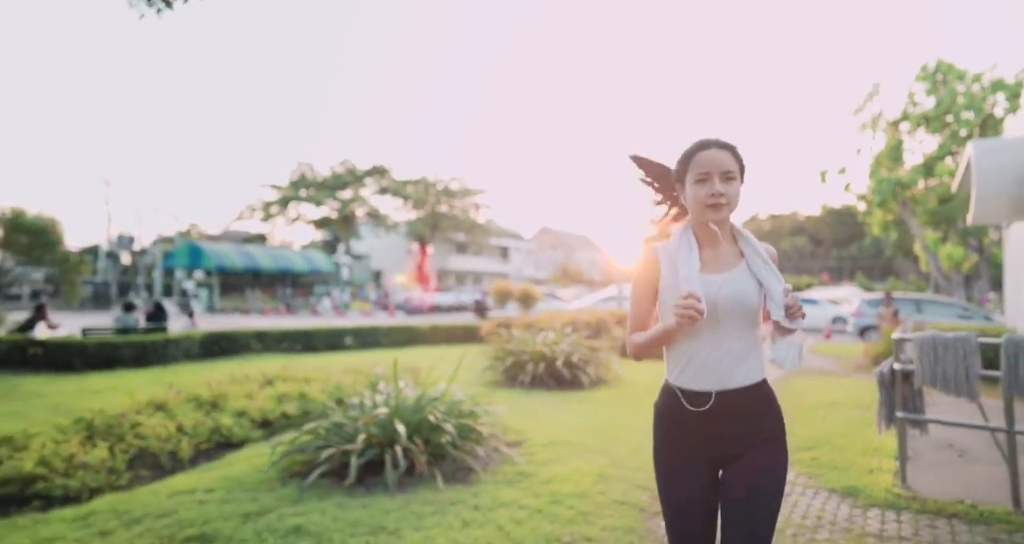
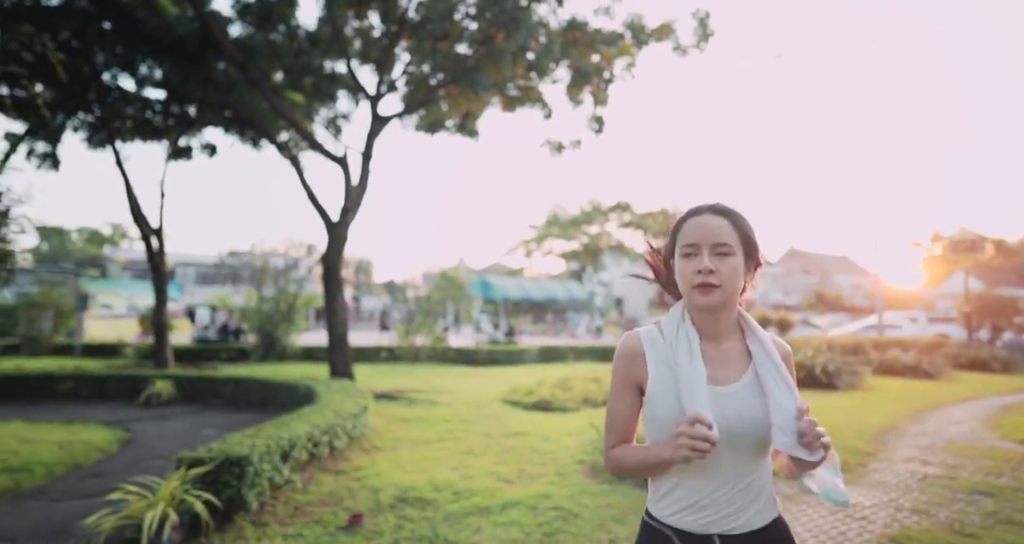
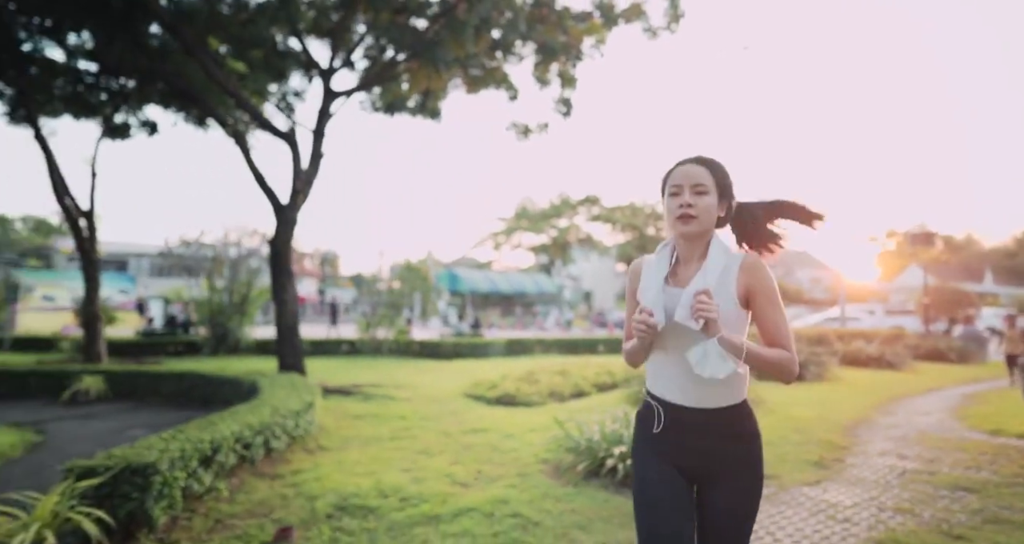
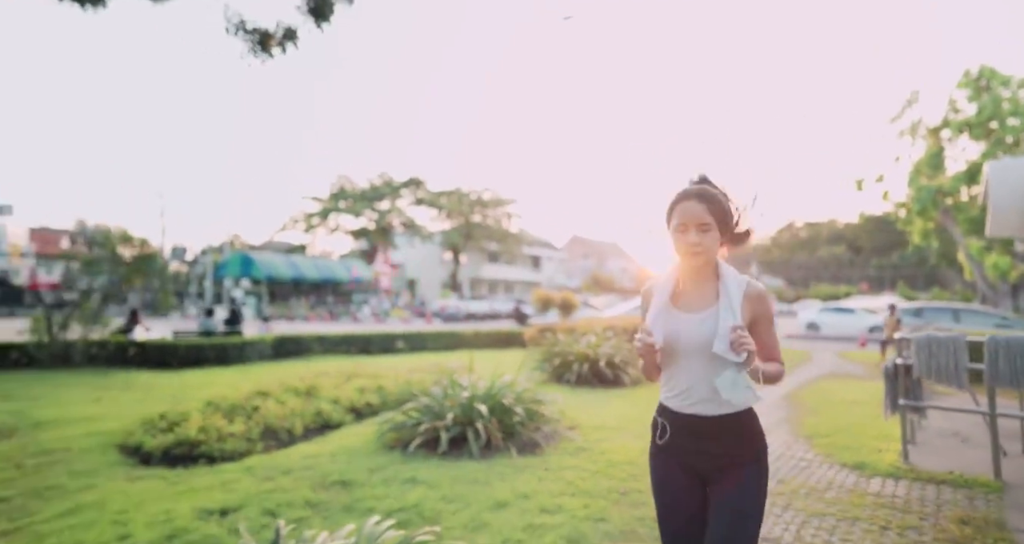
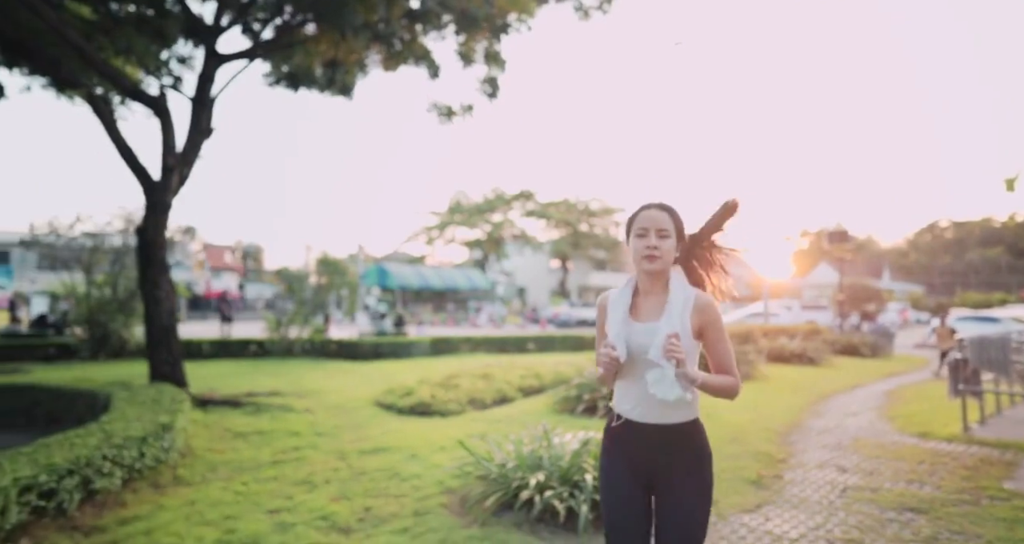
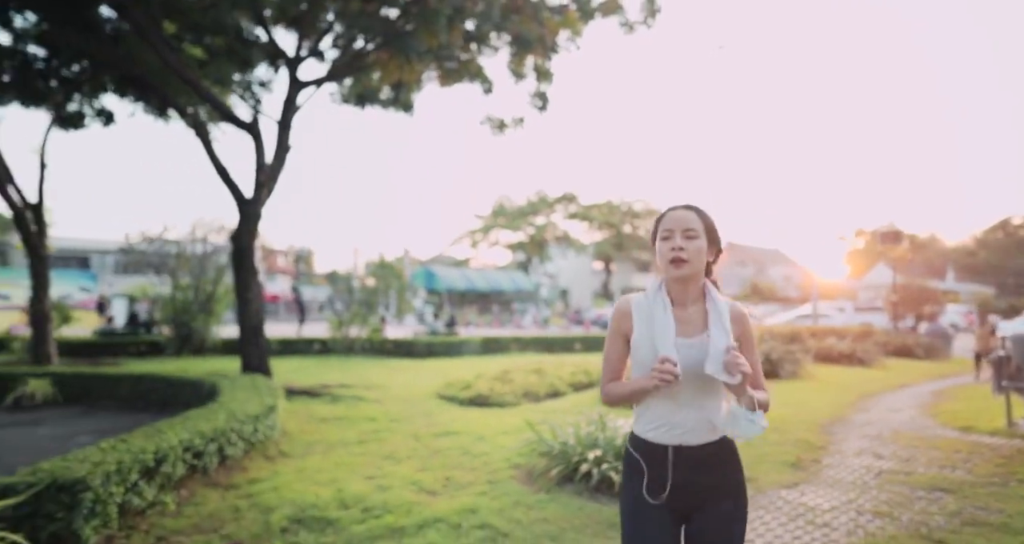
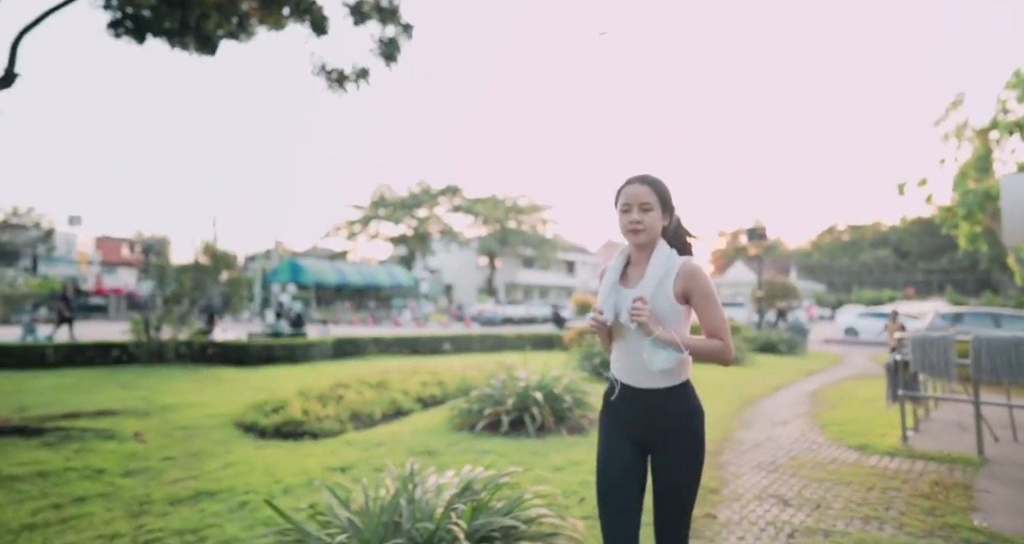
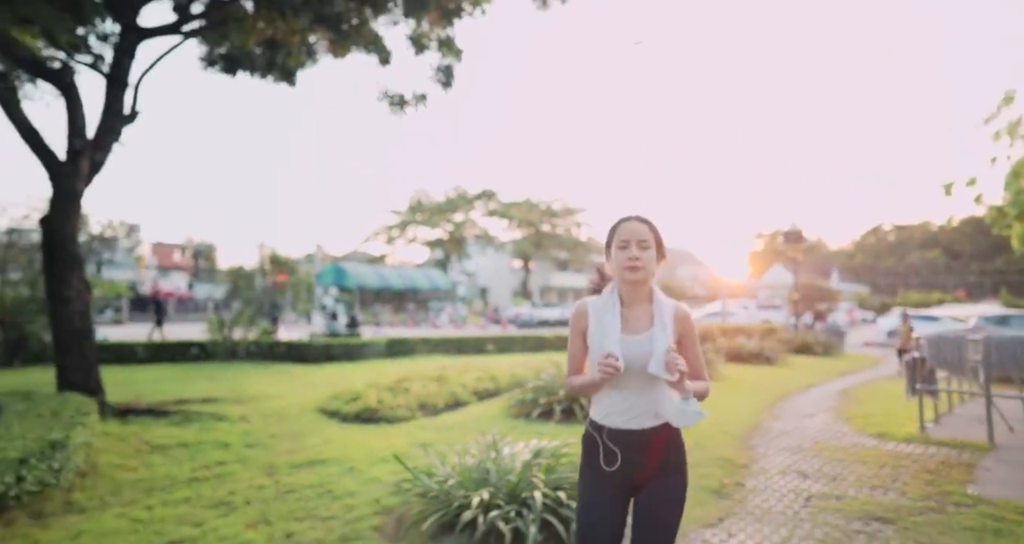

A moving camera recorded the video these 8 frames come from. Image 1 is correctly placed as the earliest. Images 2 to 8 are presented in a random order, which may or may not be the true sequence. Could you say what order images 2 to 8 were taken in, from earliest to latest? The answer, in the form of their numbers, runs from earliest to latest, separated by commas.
4, 7, 8, 5, 6, 3, 2
